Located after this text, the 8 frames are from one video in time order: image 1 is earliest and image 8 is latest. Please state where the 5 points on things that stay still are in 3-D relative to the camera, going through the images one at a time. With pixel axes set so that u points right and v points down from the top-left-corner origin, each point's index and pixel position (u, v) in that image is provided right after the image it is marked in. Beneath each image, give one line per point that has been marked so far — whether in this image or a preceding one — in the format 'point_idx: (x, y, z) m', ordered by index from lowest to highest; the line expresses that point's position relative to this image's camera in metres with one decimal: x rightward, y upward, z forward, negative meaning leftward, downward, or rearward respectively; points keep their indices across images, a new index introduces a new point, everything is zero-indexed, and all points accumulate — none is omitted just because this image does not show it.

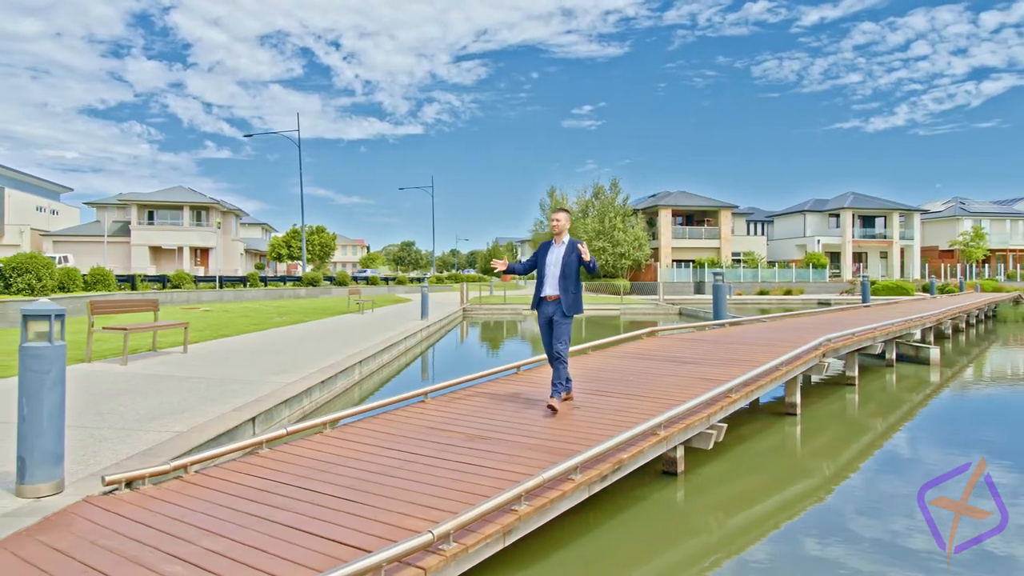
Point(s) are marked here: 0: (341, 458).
0: (-1.0, -1.0, +4.1) m
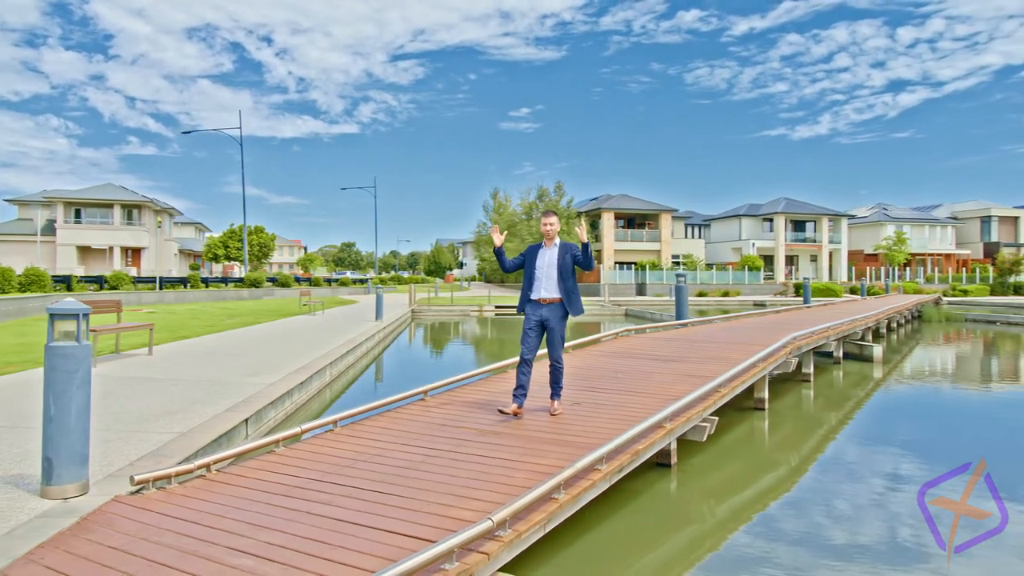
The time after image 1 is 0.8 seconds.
0: (-0.9, -1.0, +4.2) m
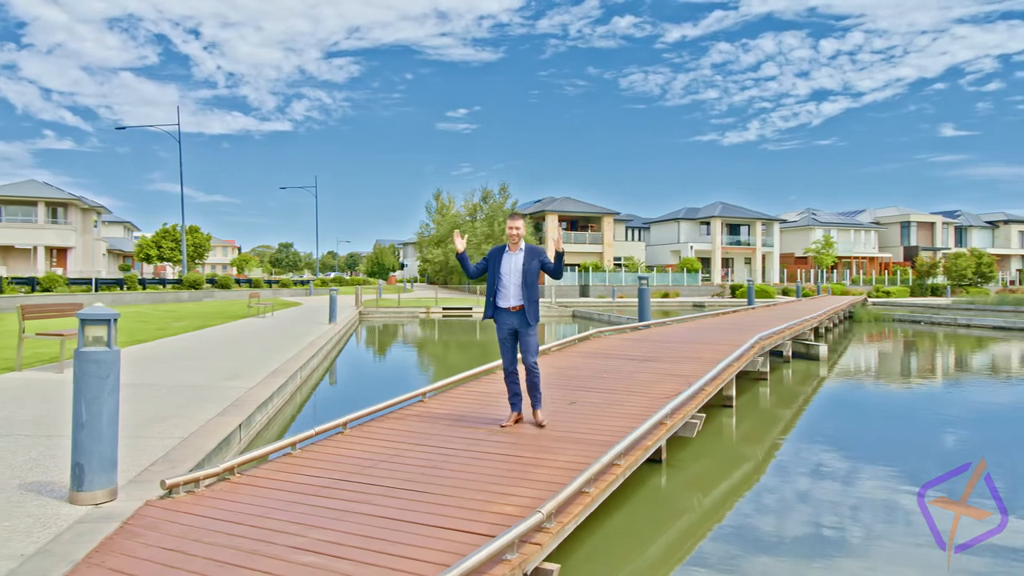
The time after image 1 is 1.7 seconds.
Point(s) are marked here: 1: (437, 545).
0: (-0.8, -1.0, +4.3) m
1: (-0.3, -1.0, +2.8) m
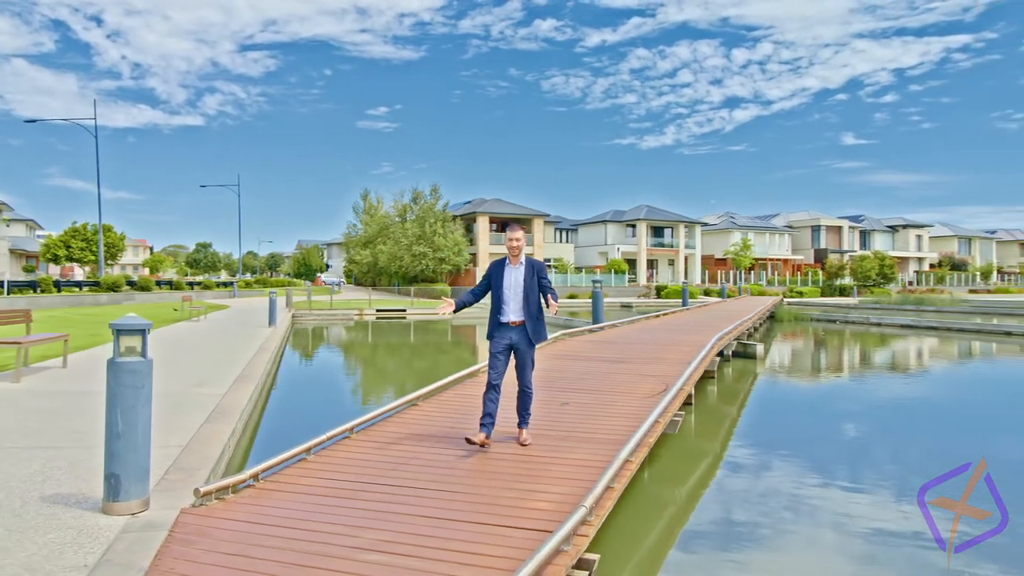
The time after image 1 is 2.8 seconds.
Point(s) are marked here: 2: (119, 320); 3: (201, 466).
0: (-0.7, -1.0, +4.4) m
1: (0.0, -1.1, +3.0) m
2: (-1.9, -0.2, +3.4) m
3: (-1.9, -1.1, +4.4) m
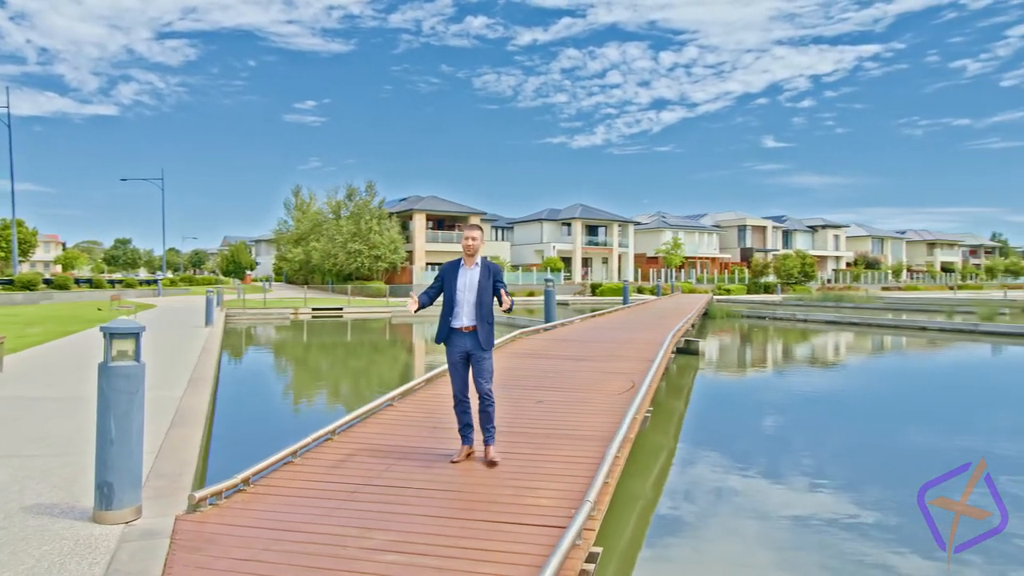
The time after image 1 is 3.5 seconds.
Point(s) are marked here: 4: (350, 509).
0: (-0.8, -1.0, +4.4) m
1: (0.0, -1.1, +3.1) m
2: (-1.9, -0.2, +3.3) m
3: (-2.0, -1.1, +4.2) m
4: (-0.8, -1.1, +3.6) m
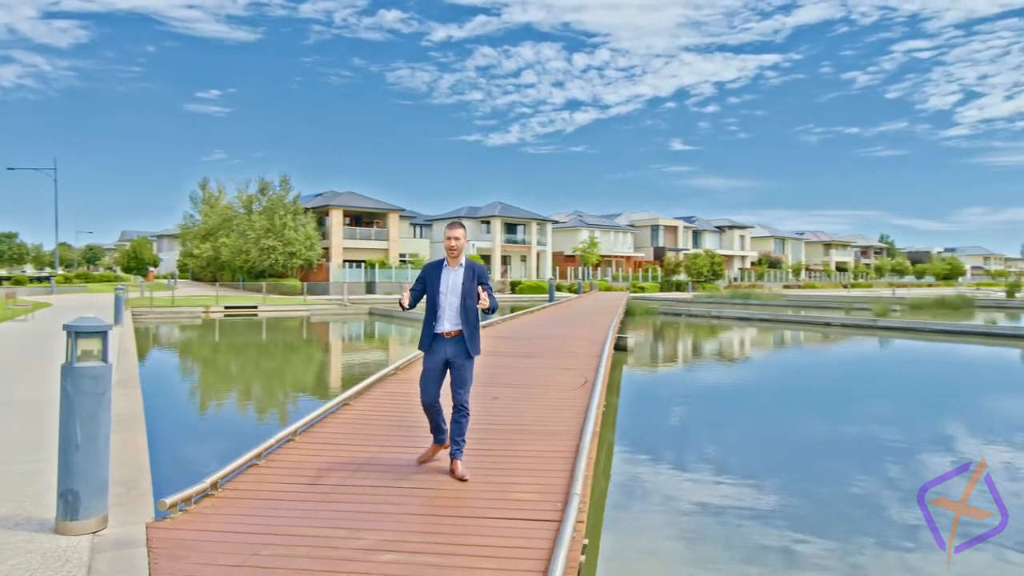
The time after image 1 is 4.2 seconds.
0: (-1.0, -1.0, +4.3) m
1: (0.0, -1.0, +3.1) m
2: (-1.9, -0.1, +3.1) m
3: (-2.1, -1.1, +4.0) m
4: (-0.9, -1.1, +3.5) m
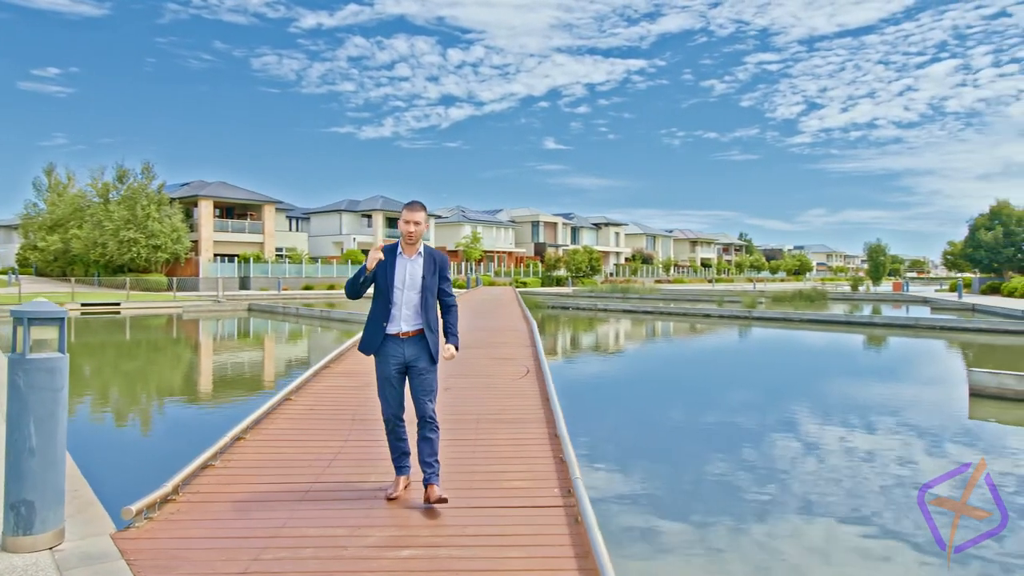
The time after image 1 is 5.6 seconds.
0: (-1.1, -0.9, +4.1) m
1: (0.0, -1.0, +3.0) m
2: (-1.8, -0.1, +2.7) m
3: (-2.2, -1.0, +3.6) m
4: (-0.9, -1.0, +3.2) m
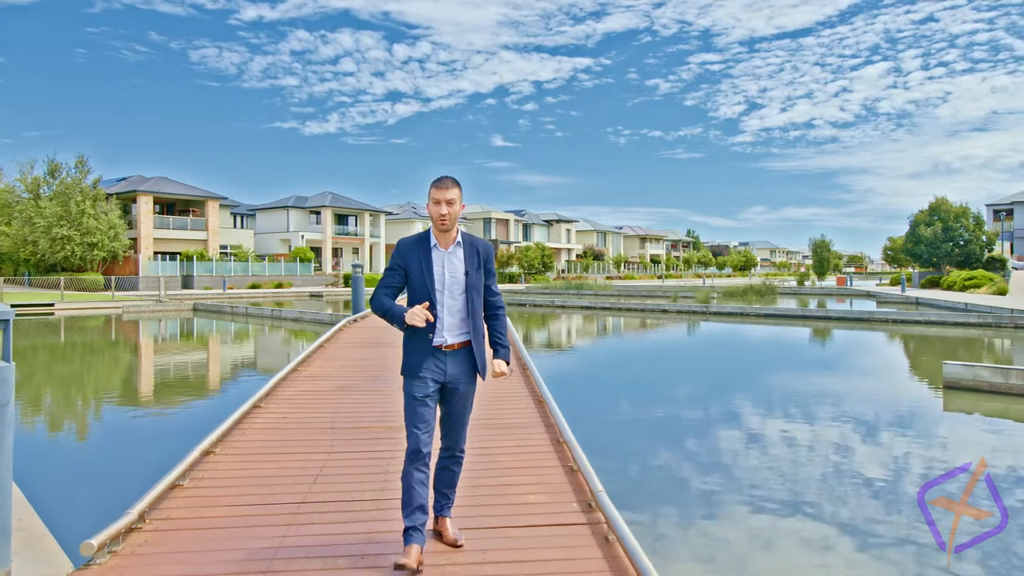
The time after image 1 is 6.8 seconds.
0: (-1.1, -0.9, +3.7) m
1: (+0.1, -0.9, +2.7) m
2: (-1.7, -0.1, +2.3) m
3: (-2.1, -1.0, +3.1) m
4: (-0.8, -1.0, +2.8) m
